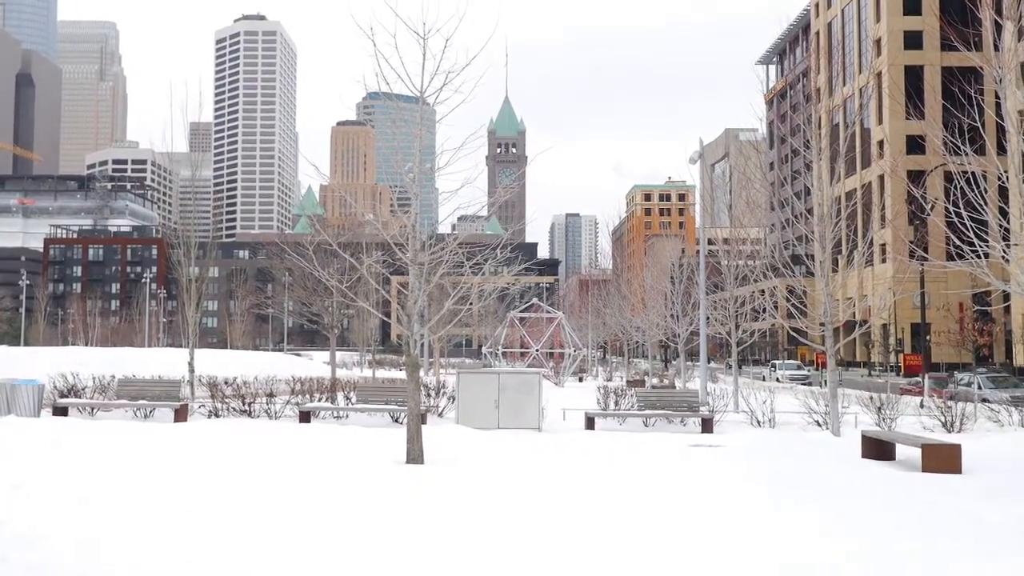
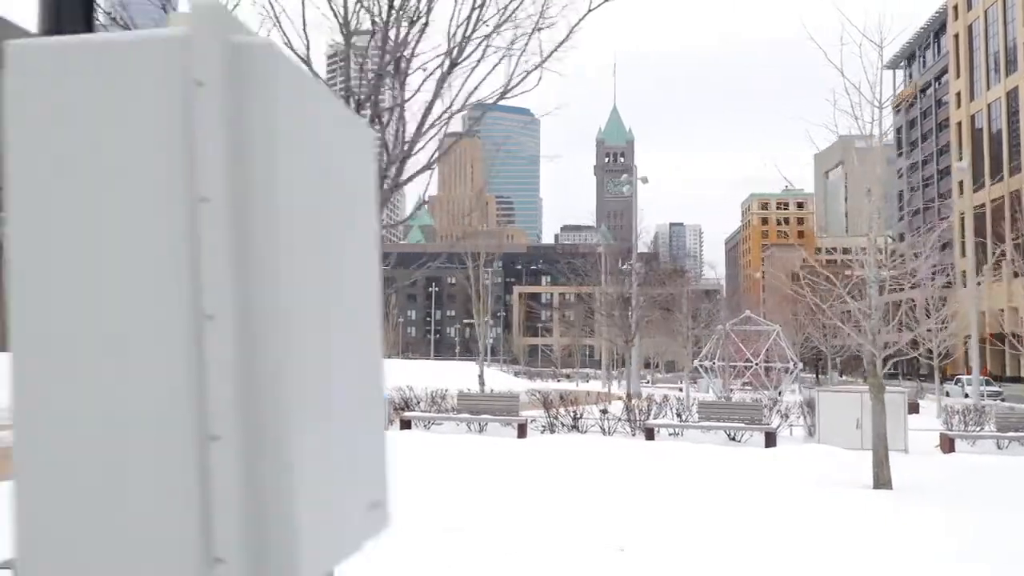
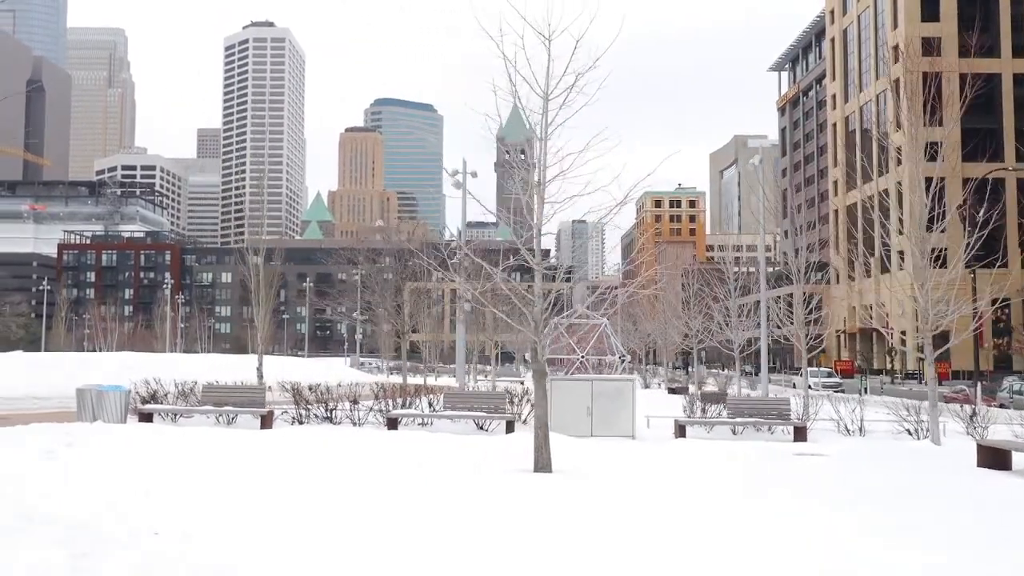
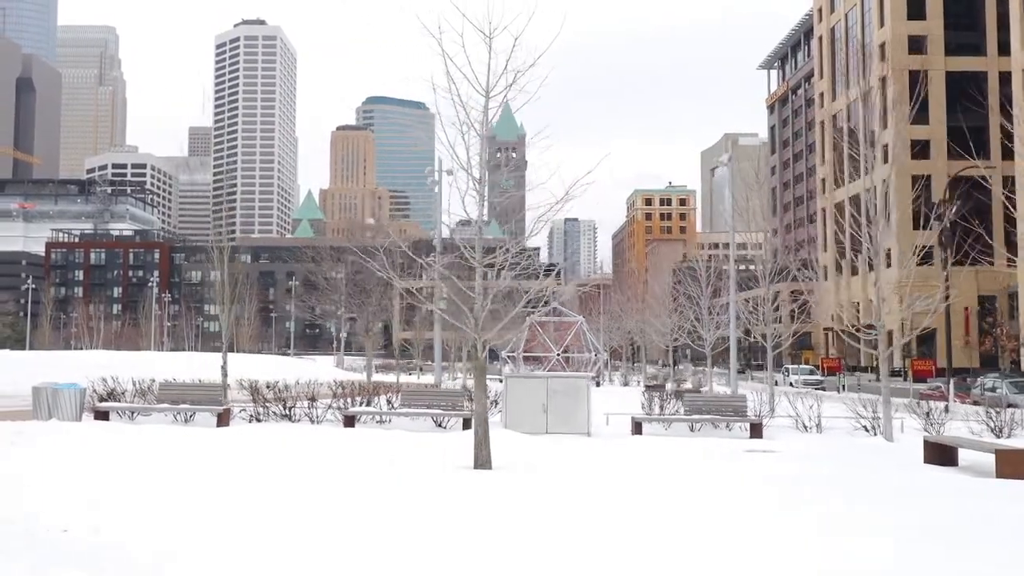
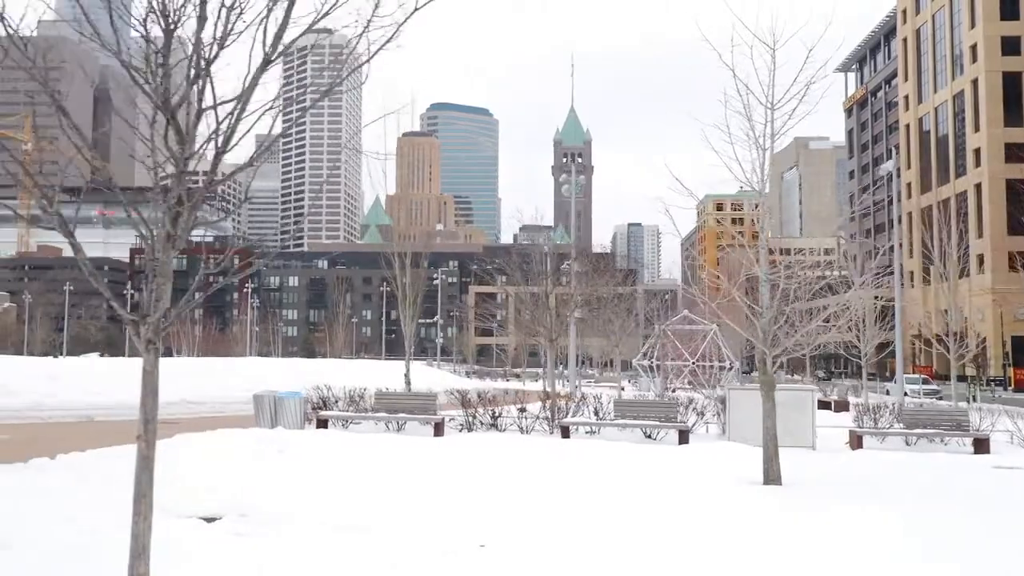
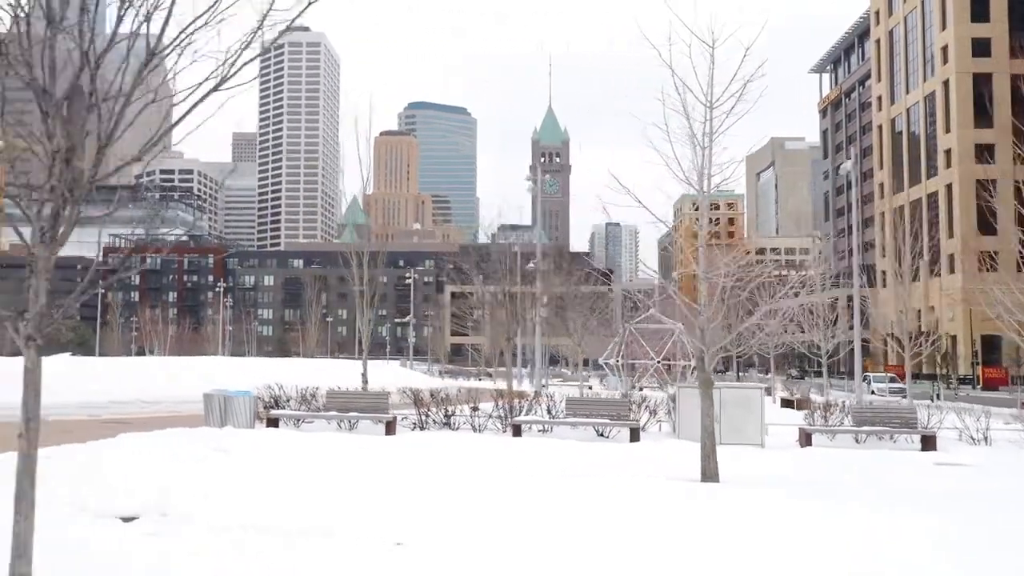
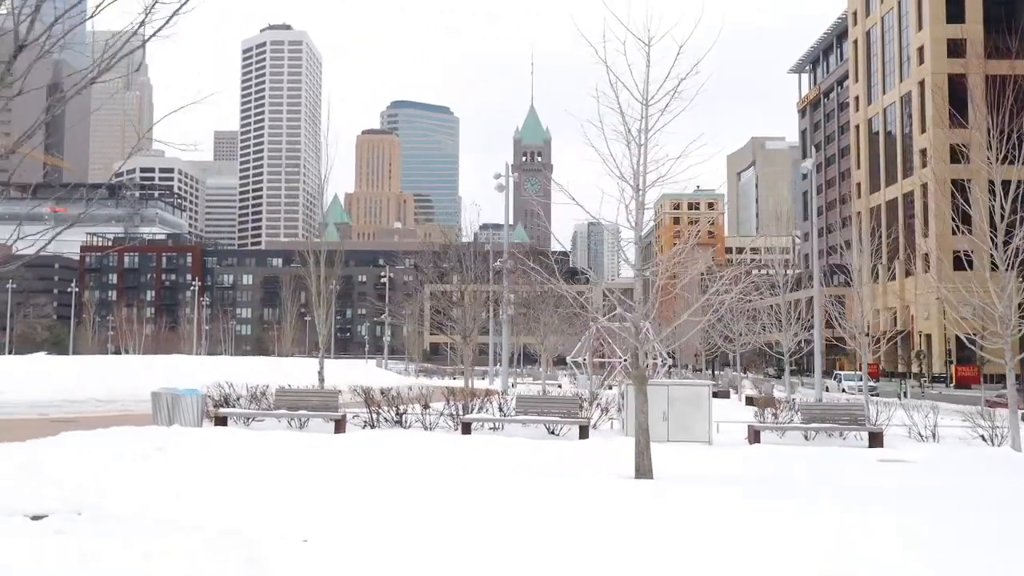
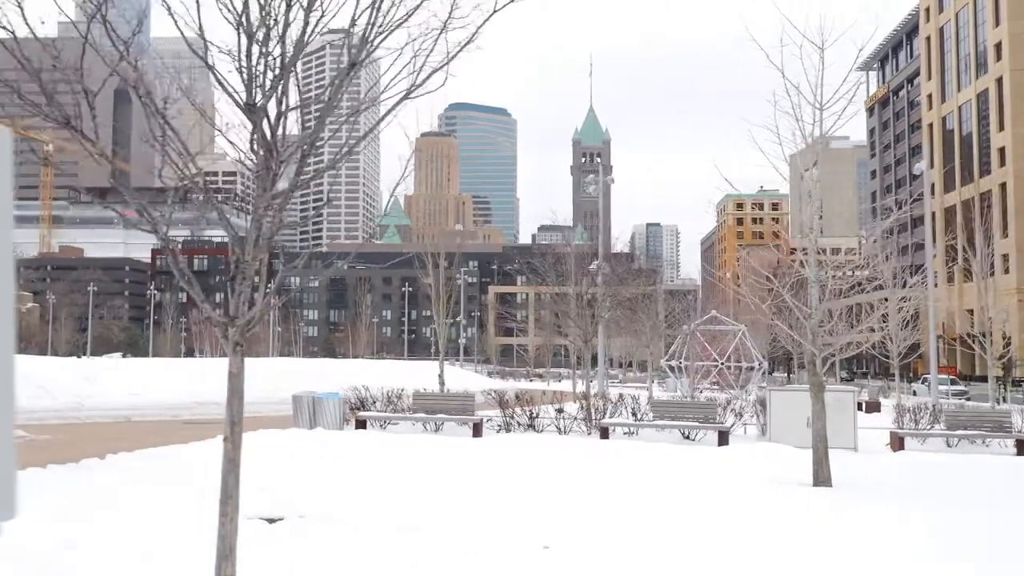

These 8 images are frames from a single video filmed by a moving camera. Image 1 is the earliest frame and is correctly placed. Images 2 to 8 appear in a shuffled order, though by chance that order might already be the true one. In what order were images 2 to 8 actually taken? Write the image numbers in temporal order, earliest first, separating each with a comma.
4, 3, 7, 6, 5, 8, 2
